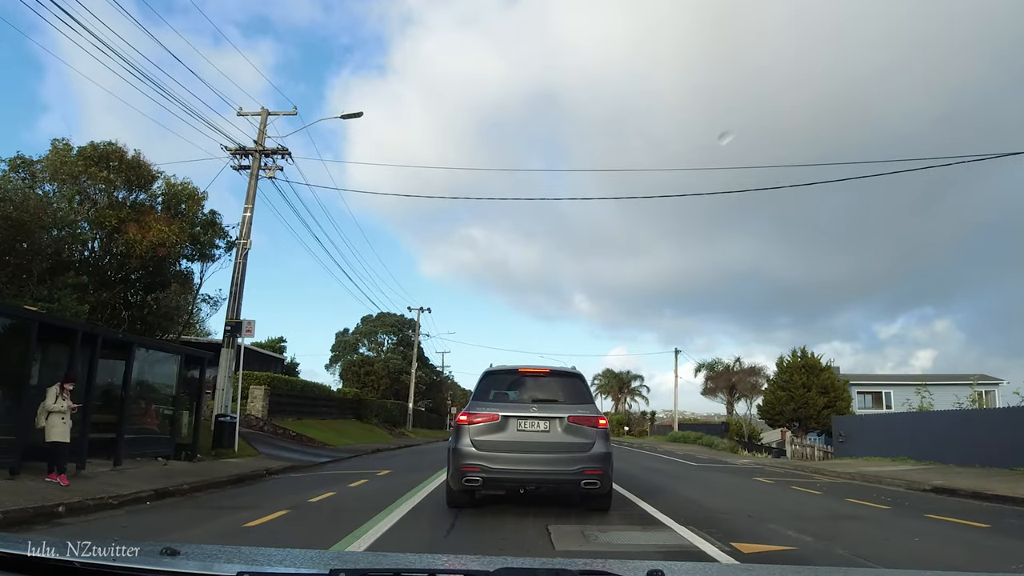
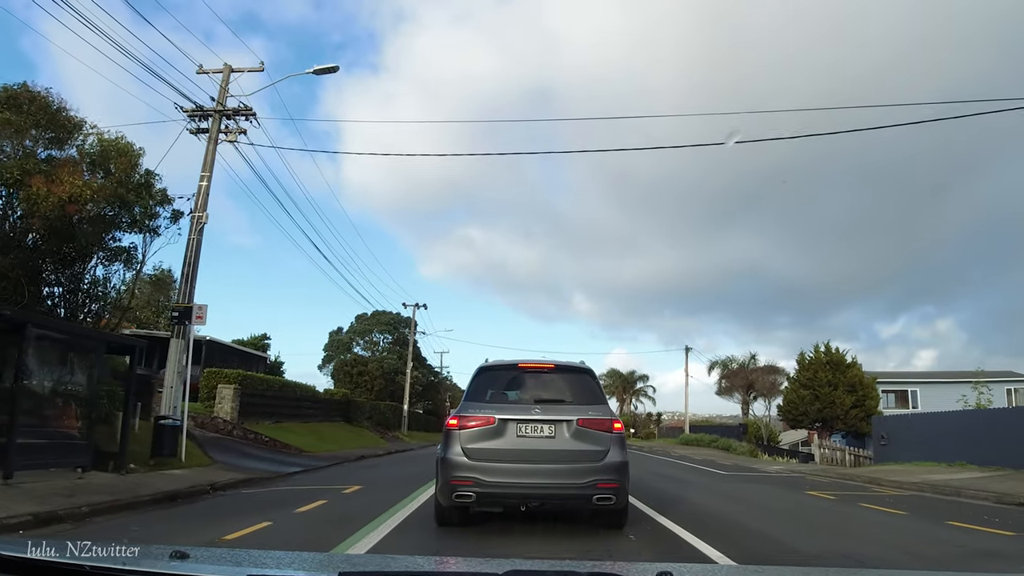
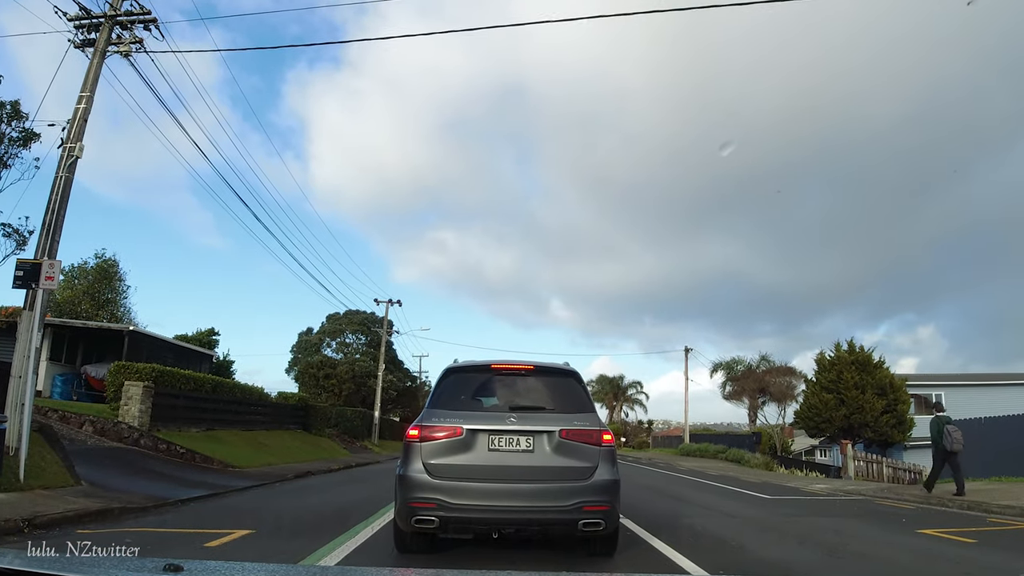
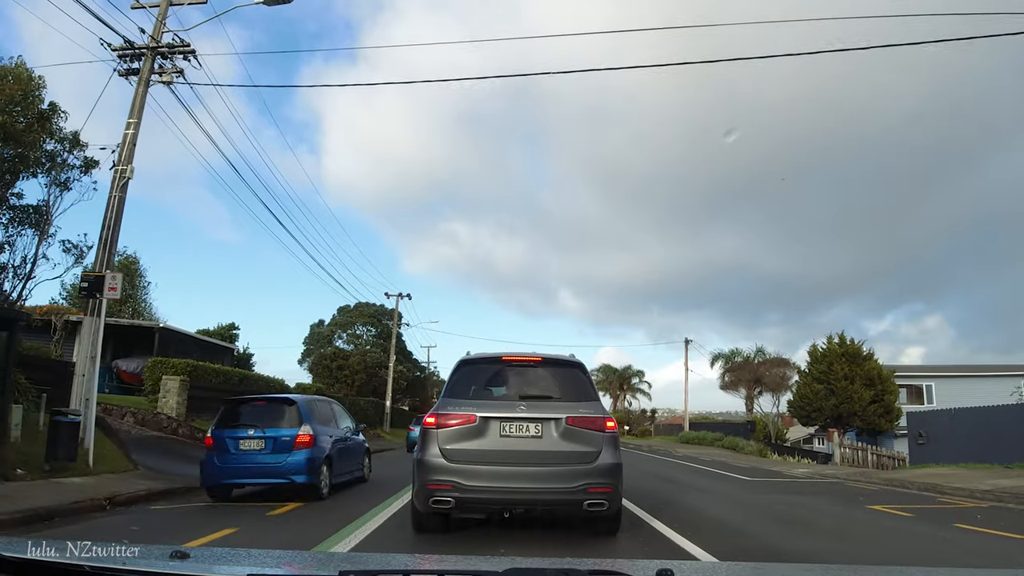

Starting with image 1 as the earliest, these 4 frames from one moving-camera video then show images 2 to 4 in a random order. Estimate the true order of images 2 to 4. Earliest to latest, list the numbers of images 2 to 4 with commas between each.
2, 4, 3
